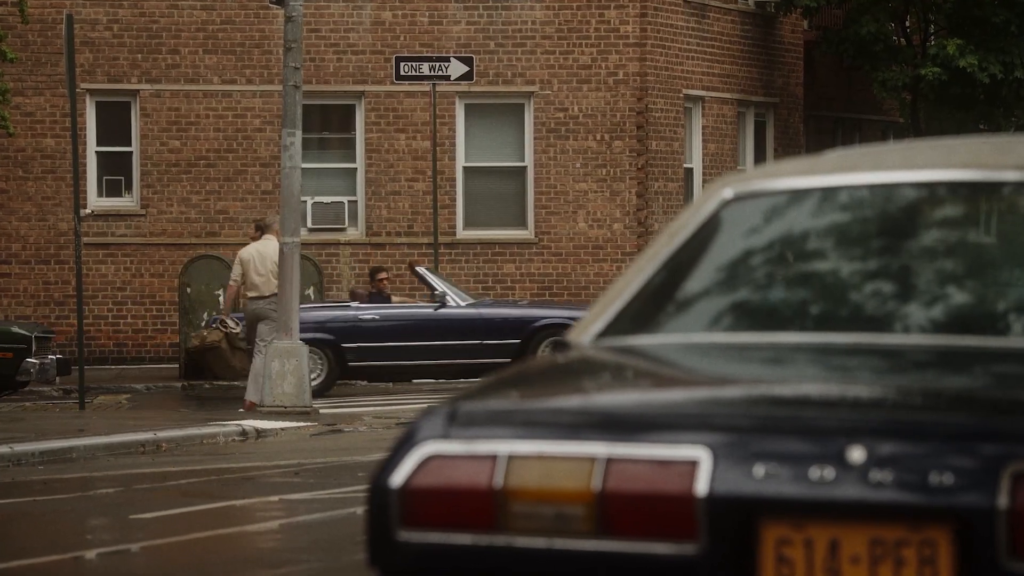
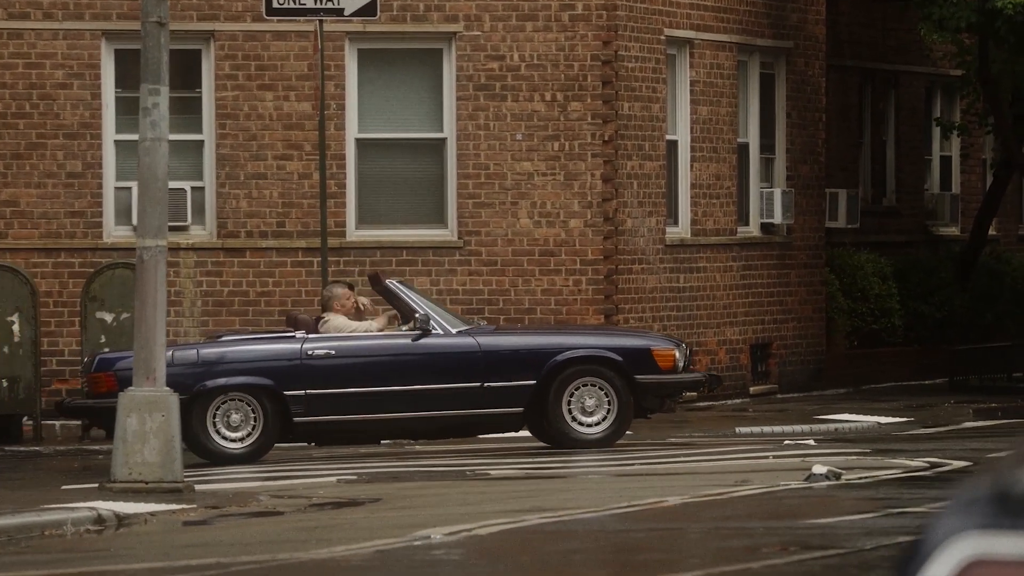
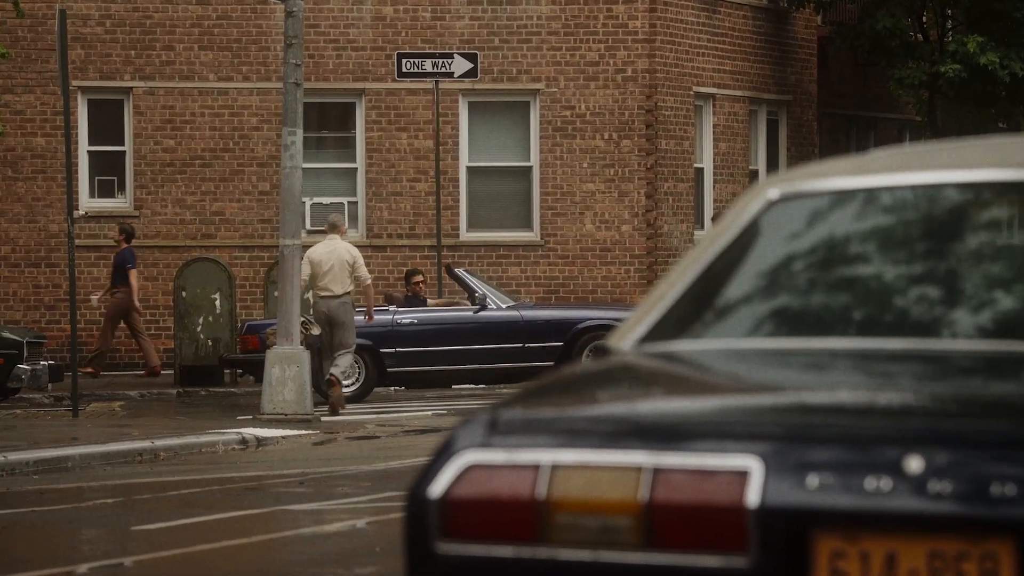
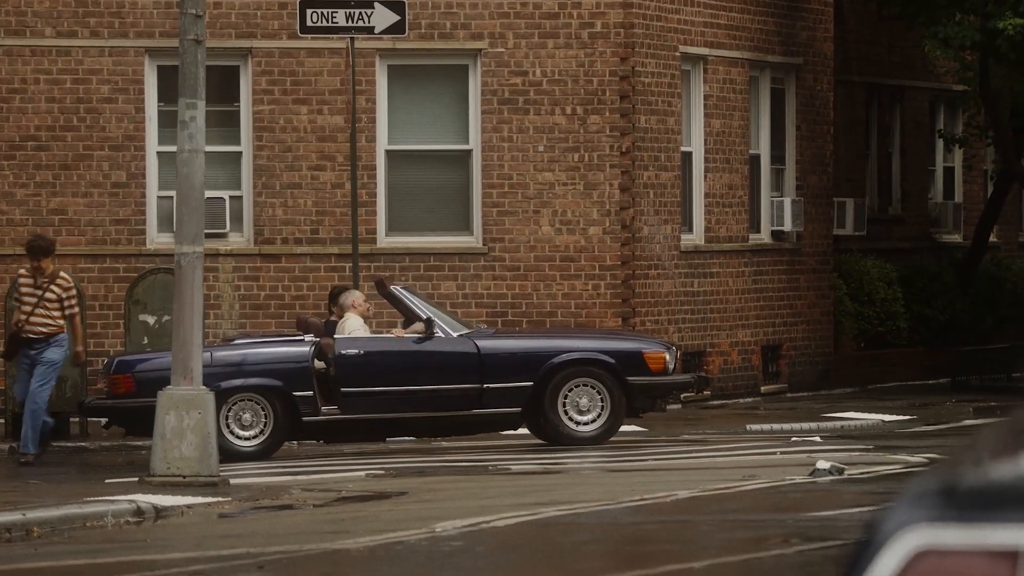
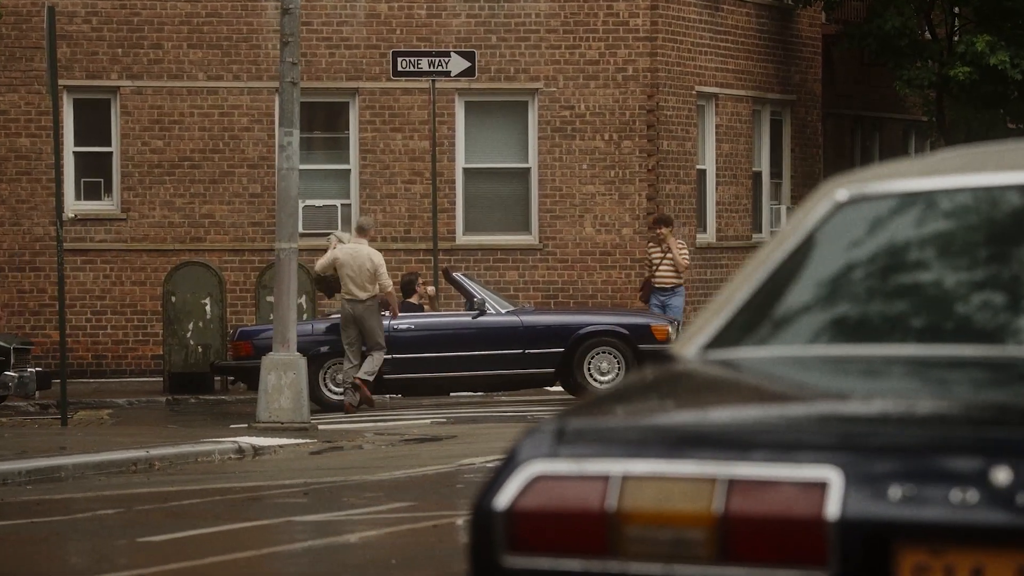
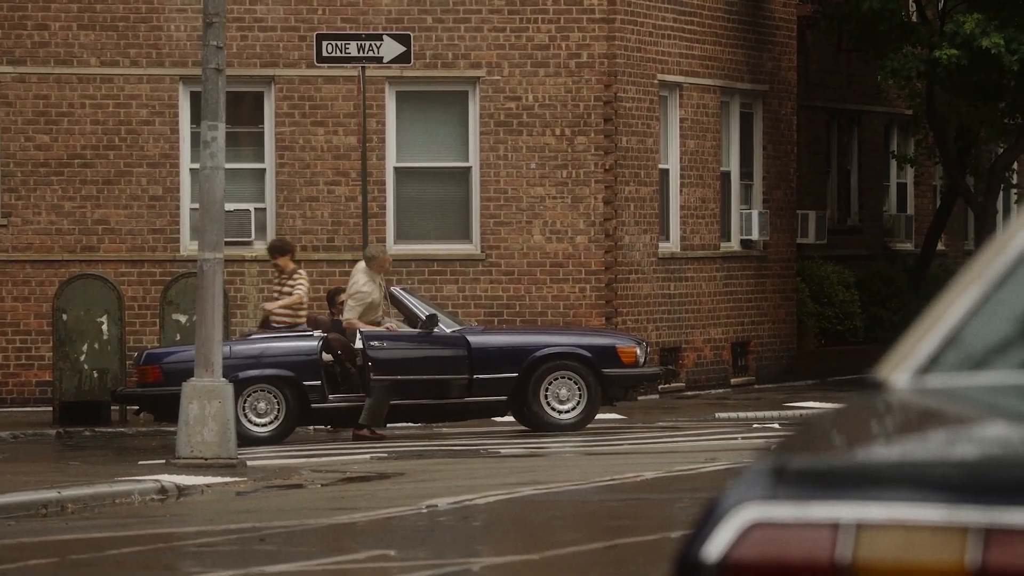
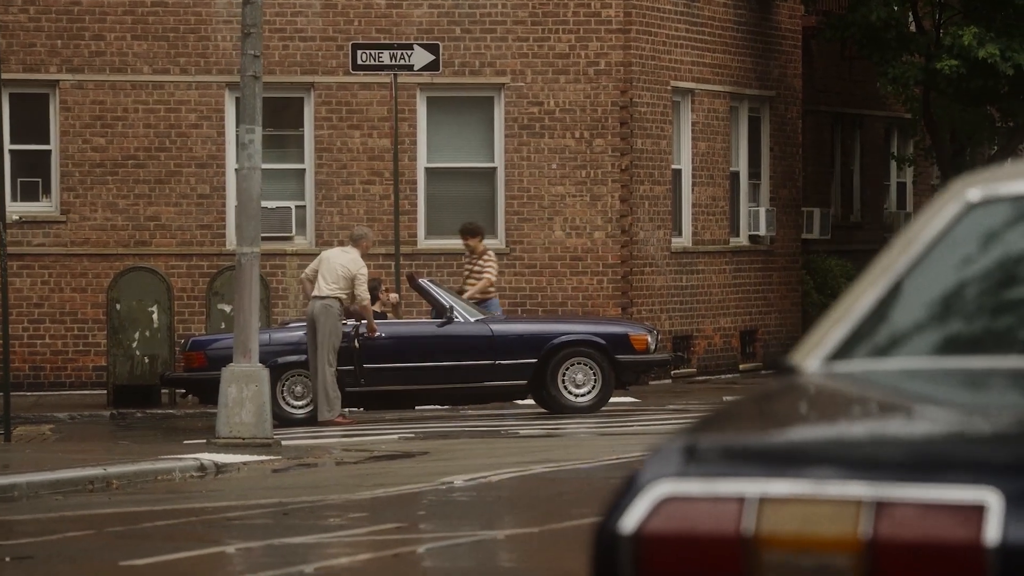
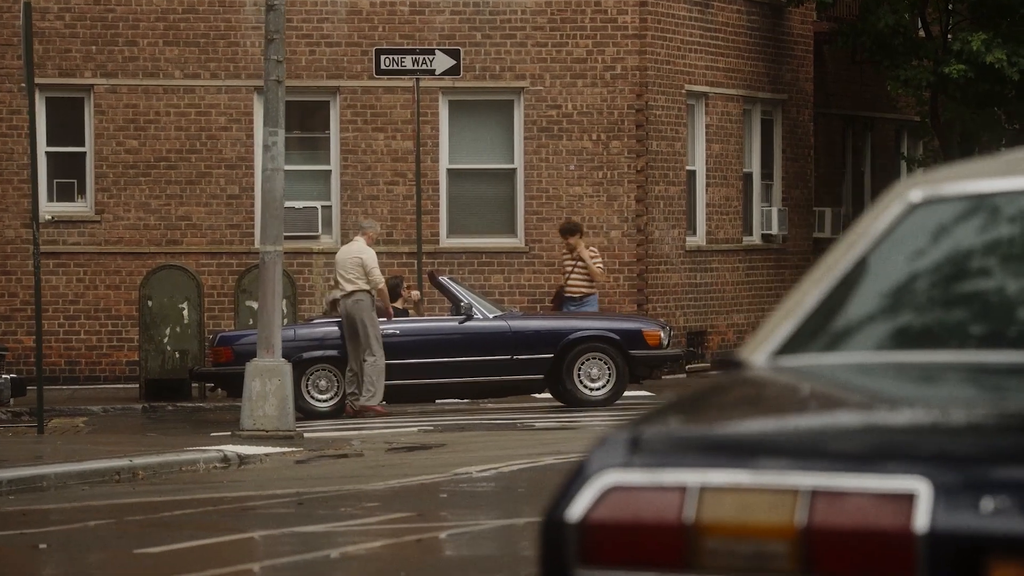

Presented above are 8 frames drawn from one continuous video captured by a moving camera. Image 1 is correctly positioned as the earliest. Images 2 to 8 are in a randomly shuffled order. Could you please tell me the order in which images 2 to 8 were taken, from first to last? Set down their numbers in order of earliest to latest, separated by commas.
3, 5, 8, 7, 6, 4, 2
